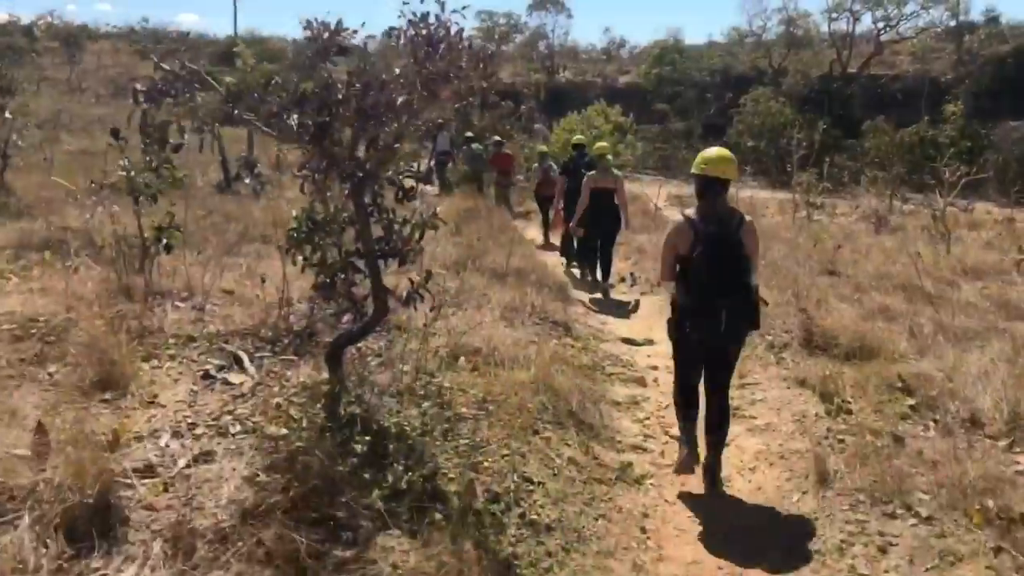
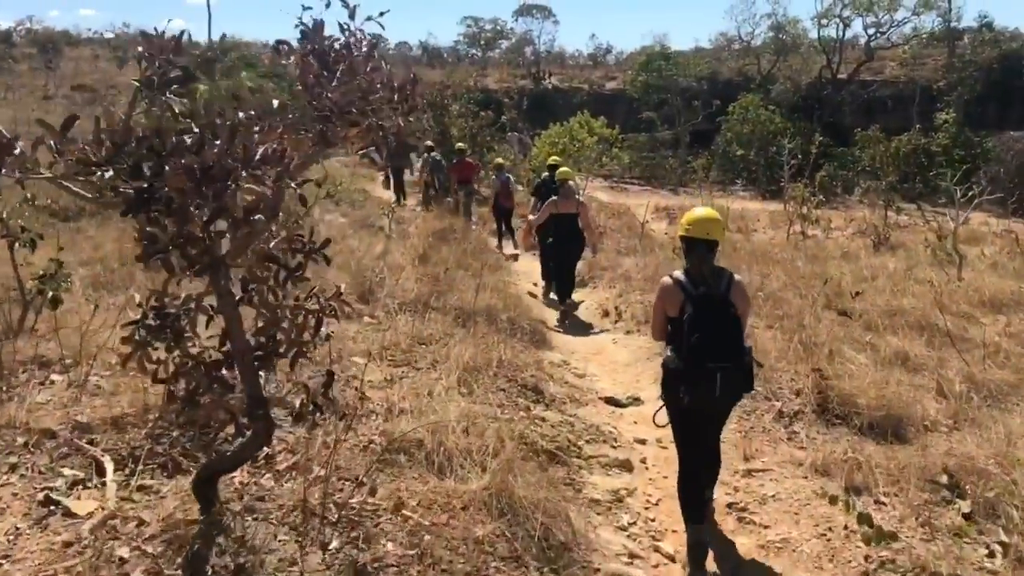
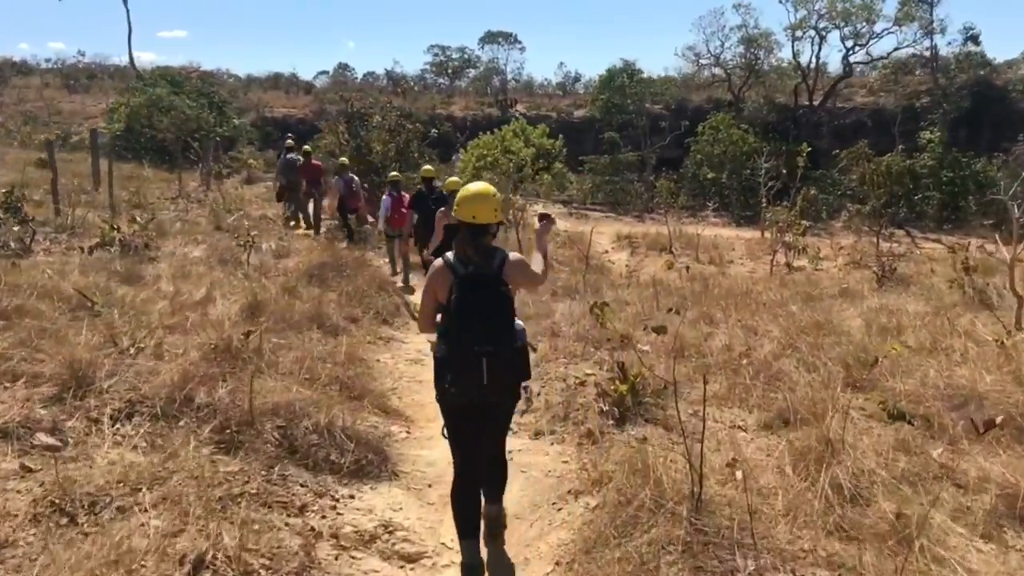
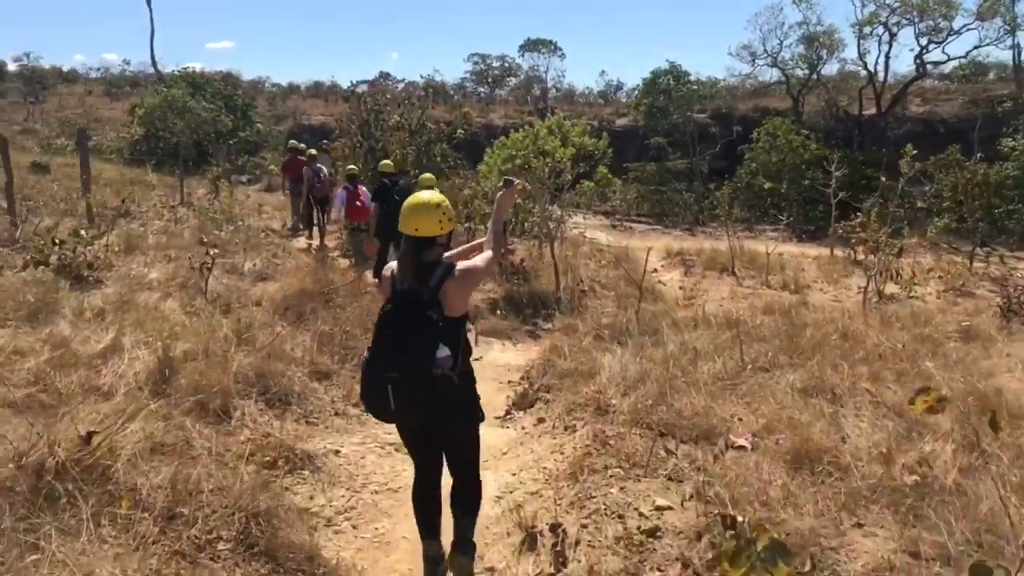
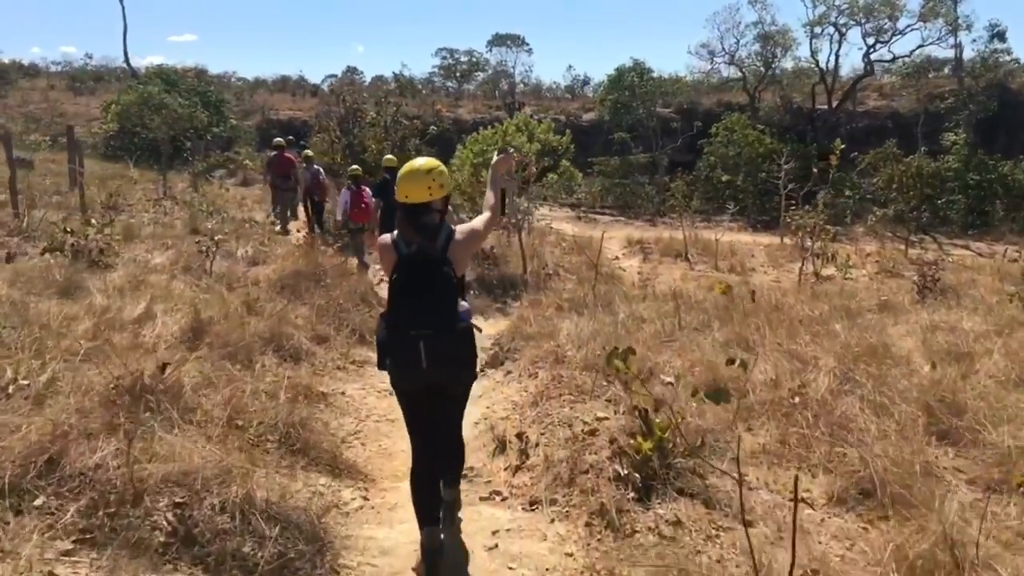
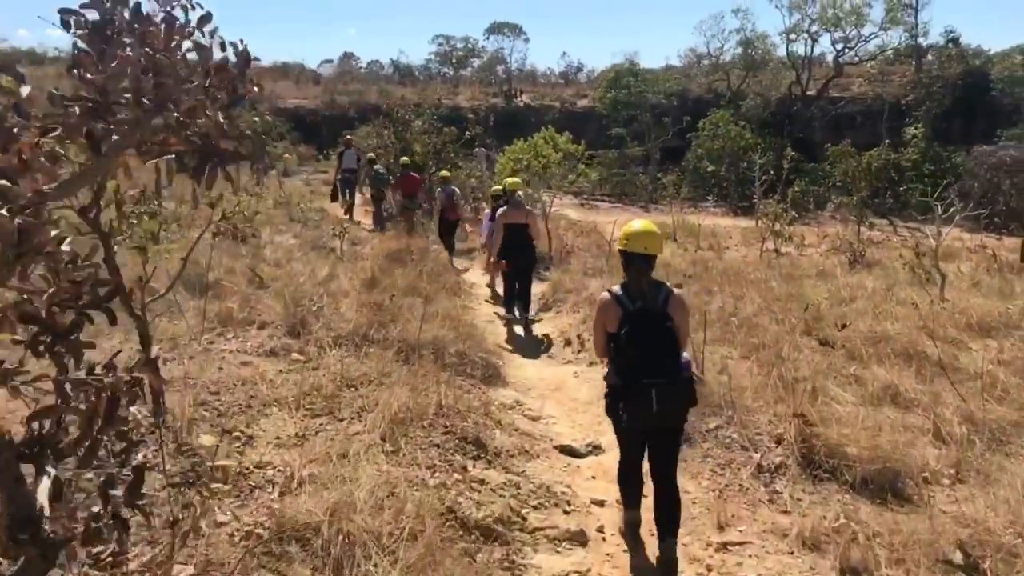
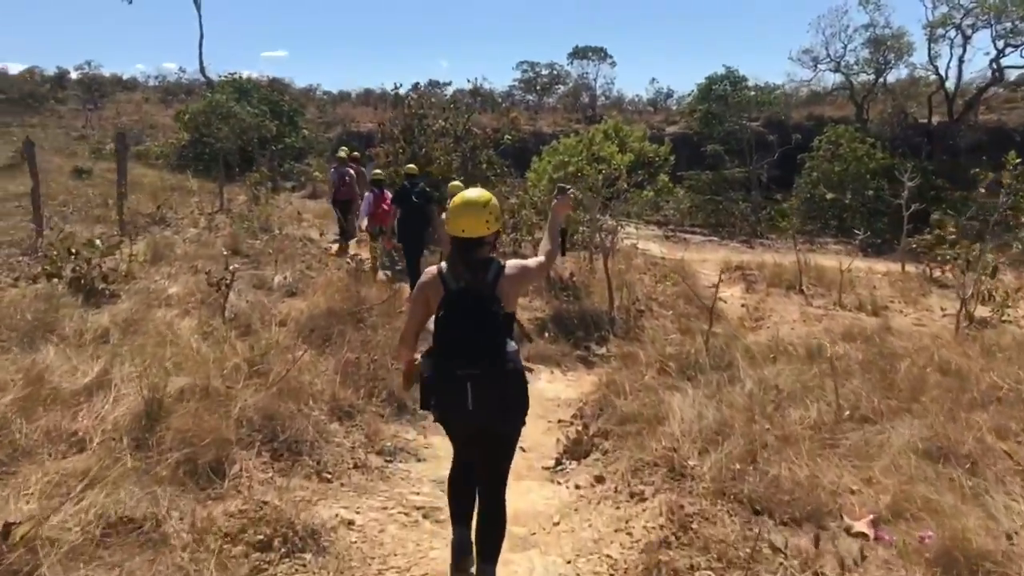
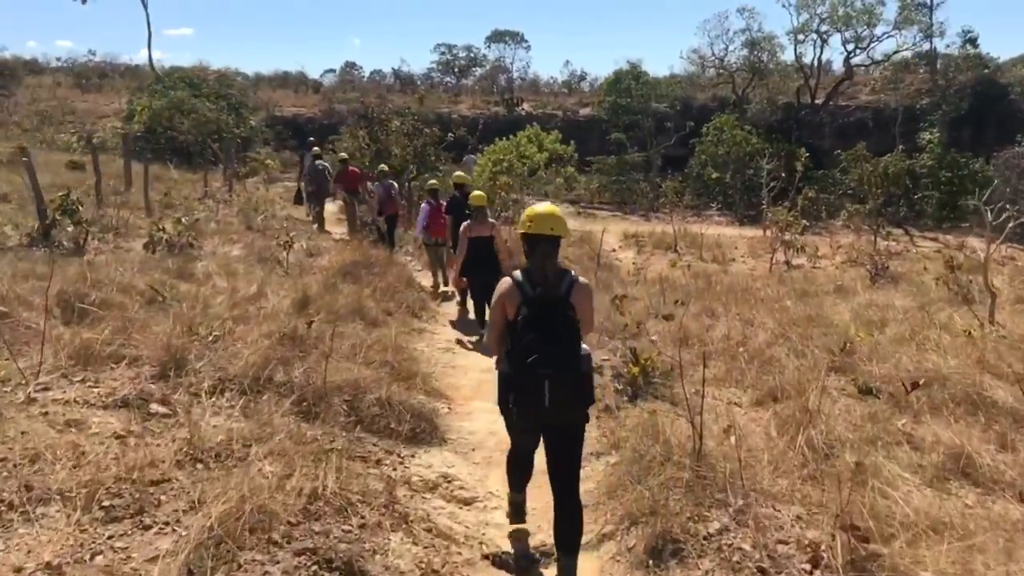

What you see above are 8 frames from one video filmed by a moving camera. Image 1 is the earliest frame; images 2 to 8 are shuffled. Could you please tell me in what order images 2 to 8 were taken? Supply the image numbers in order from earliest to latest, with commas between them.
2, 6, 8, 3, 5, 4, 7
